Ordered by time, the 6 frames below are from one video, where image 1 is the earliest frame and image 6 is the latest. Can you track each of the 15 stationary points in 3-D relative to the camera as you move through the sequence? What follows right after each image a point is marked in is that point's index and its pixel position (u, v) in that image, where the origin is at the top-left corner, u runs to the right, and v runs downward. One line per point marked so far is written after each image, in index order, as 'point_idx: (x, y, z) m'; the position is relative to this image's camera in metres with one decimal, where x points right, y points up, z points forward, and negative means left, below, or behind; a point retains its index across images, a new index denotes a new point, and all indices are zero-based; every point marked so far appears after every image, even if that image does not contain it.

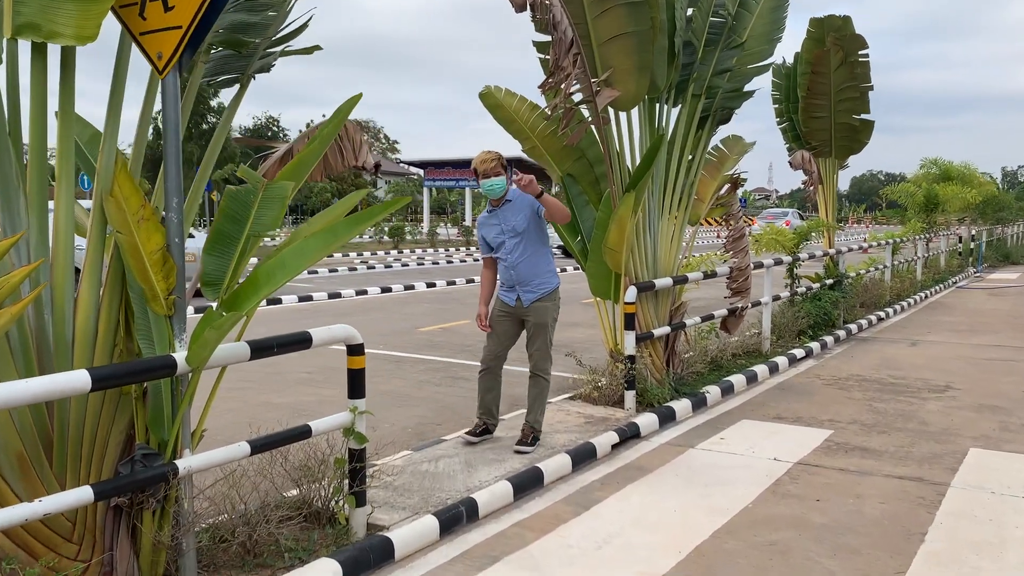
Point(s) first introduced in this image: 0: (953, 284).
0: (+9.7, +0.1, +18.1) m
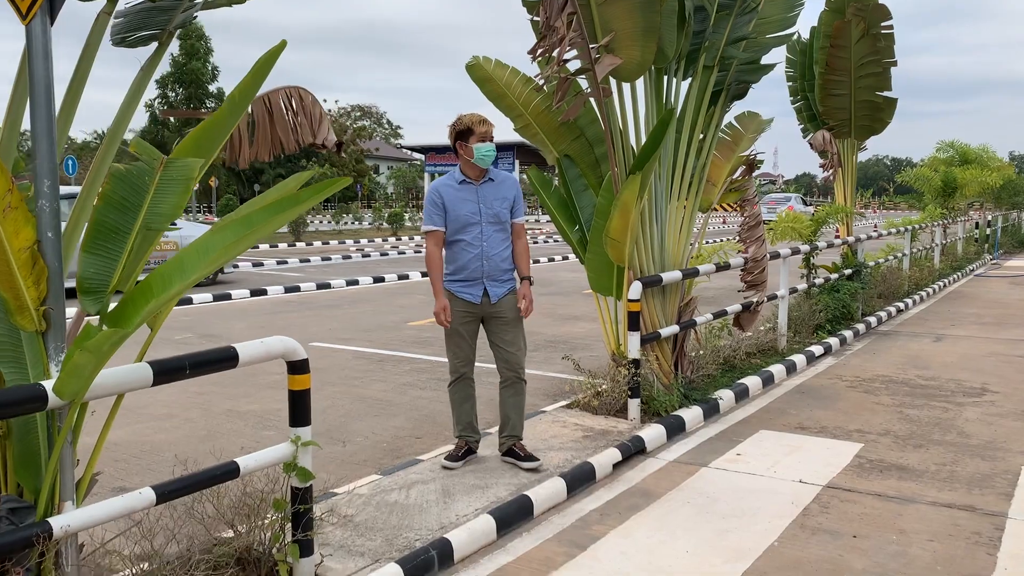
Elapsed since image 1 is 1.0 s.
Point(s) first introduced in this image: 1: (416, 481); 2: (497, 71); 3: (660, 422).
0: (+9.6, +0.3, +17.3) m
1: (-0.5, -1.0, +4.2) m
2: (-0.1, +1.6, +6.0) m
3: (+1.0, -0.9, +5.5) m
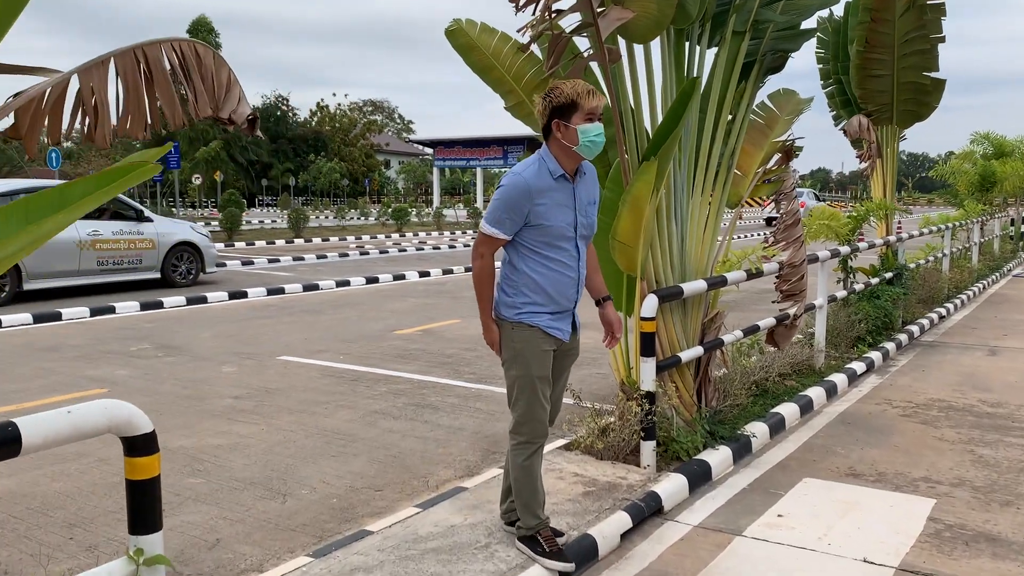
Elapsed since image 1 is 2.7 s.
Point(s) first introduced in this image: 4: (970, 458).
0: (+9.7, +0.3, +16.1) m
1: (-0.6, -1.1, +3.2) m
2: (-0.2, +1.5, +4.9) m
3: (+0.9, -1.0, +4.4) m
4: (+2.8, -1.0, +5.0) m
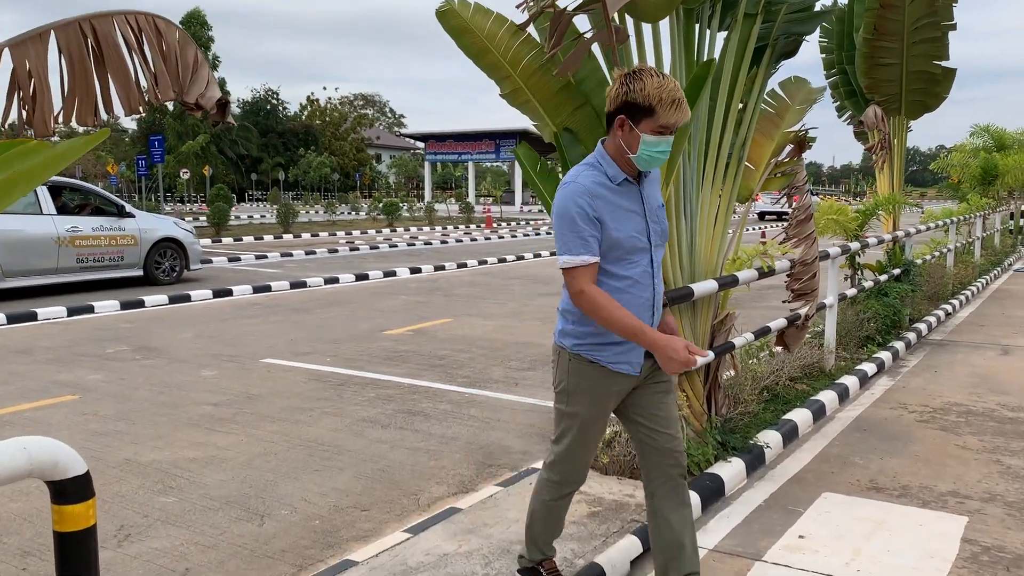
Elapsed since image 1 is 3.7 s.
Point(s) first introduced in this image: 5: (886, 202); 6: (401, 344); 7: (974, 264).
0: (+9.6, +0.4, +15.9) m
1: (-0.6, -1.1, +2.8) m
2: (-0.2, +1.5, +4.6) m
3: (+0.9, -1.0, +4.1) m
4: (+2.7, -1.0, +4.7) m
5: (+3.9, +0.9, +8.7) m
6: (-1.1, -0.5, +8.0) m
7: (+7.4, +0.4, +13.3) m
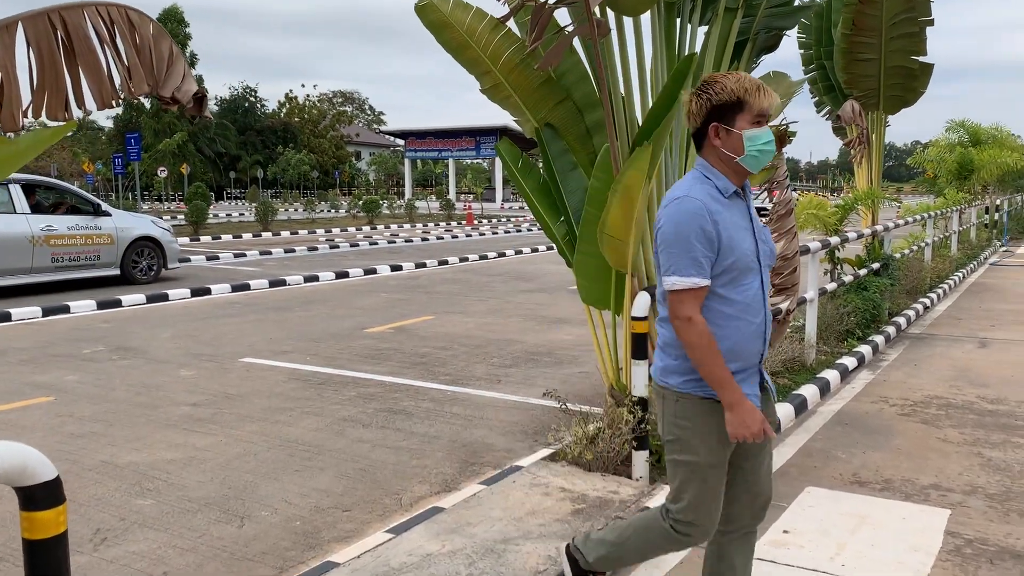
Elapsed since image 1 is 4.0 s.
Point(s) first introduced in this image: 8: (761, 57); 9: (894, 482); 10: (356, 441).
0: (+9.3, +0.5, +16.1) m
1: (-0.6, -1.1, +2.8) m
2: (-0.3, +1.5, +4.5) m
3: (+0.8, -1.0, +4.0) m
4: (+2.6, -1.0, +4.7) m
5: (+3.7, +1.0, +8.7) m
6: (-1.2, -0.5, +7.9) m
7: (+7.1, +0.5, +13.4) m
8: (+1.6, +1.4, +5.2) m
9: (+2.0, -1.0, +4.4) m
10: (-0.9, -0.9, +4.9) m
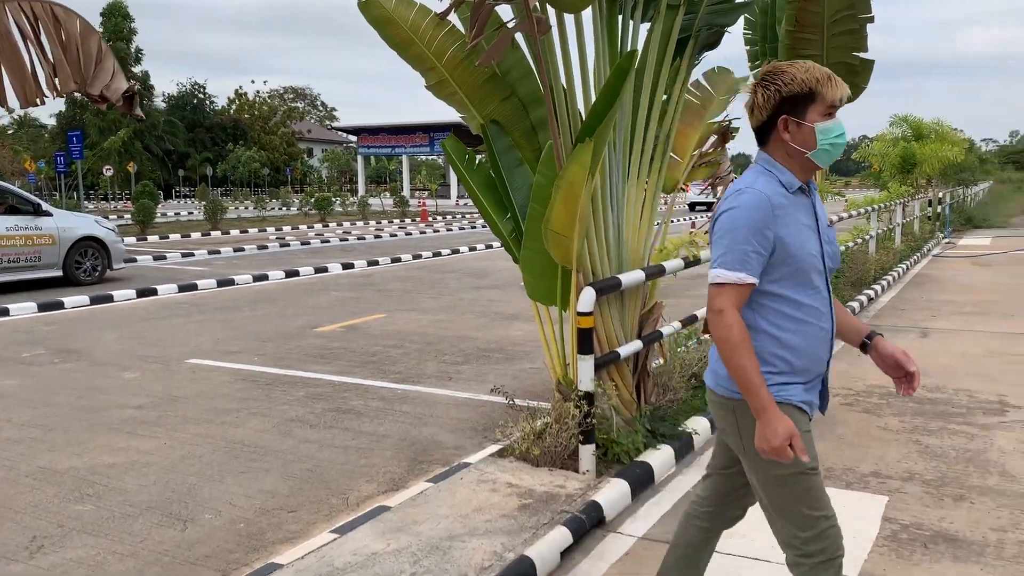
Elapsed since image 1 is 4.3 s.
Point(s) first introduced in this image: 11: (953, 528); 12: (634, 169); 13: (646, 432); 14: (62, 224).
0: (+8.4, +0.7, +16.5) m
1: (-0.8, -1.1, +2.8) m
2: (-0.6, +1.5, +4.5) m
3: (+0.5, -0.9, +4.1) m
4: (+2.4, -0.9, +4.8) m
5: (+3.2, +1.0, +8.9) m
6: (-1.7, -0.5, +7.8) m
7: (+6.4, +0.6, +13.7) m
8: (+1.2, +1.5, +5.2) m
9: (+1.8, -1.0, +4.5) m
10: (-1.2, -0.9, +4.8) m
11: (+2.0, -1.1, +3.7) m
12: (+0.7, +0.7, +4.6) m
13: (+0.7, -0.8, +4.6) m
14: (-6.3, +0.9, +11.5) m
